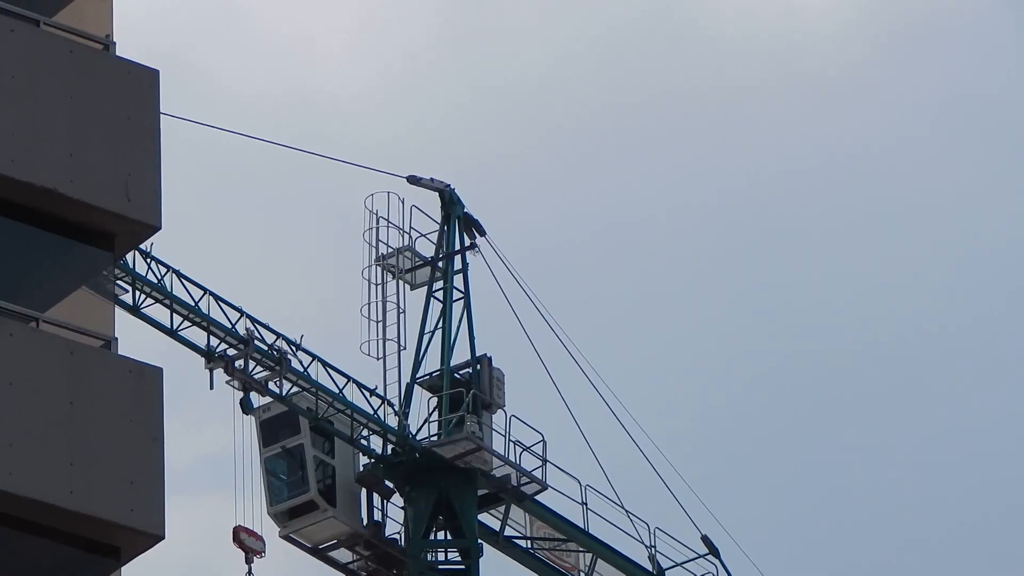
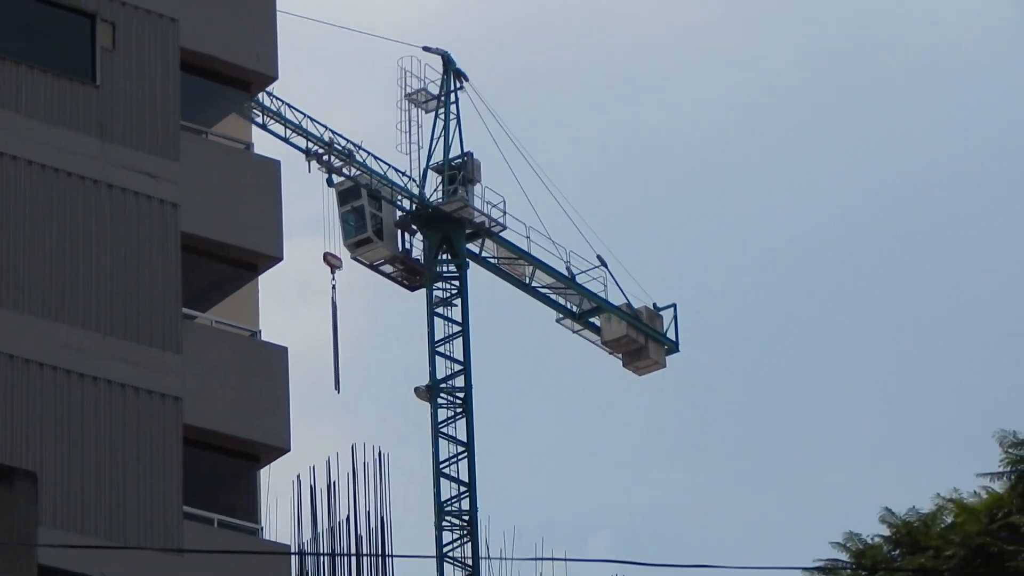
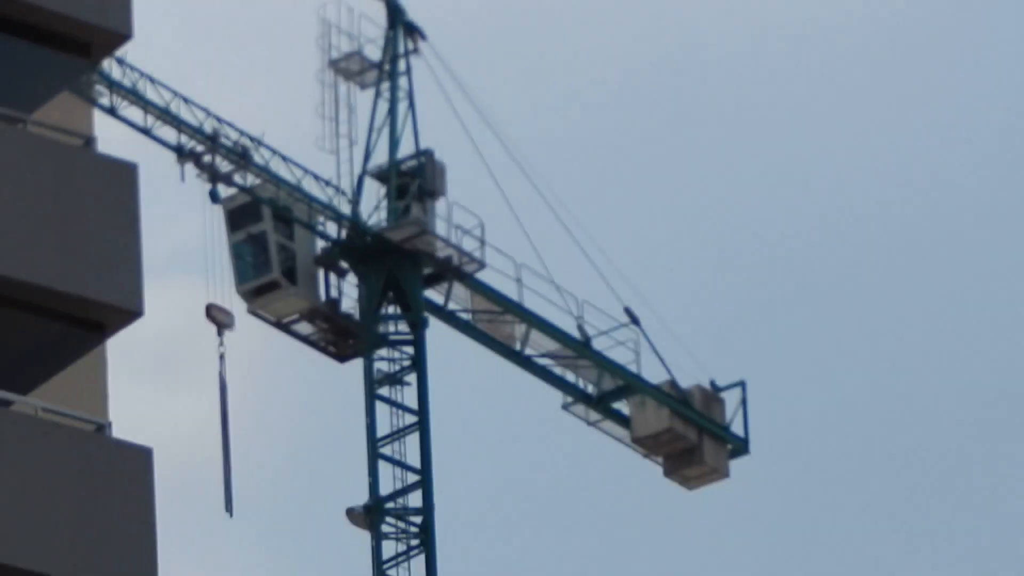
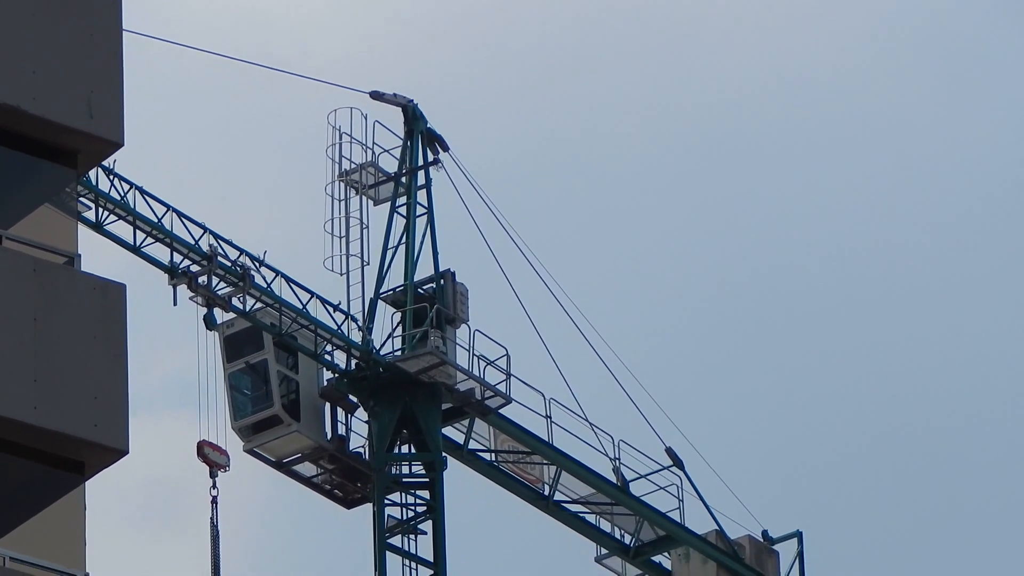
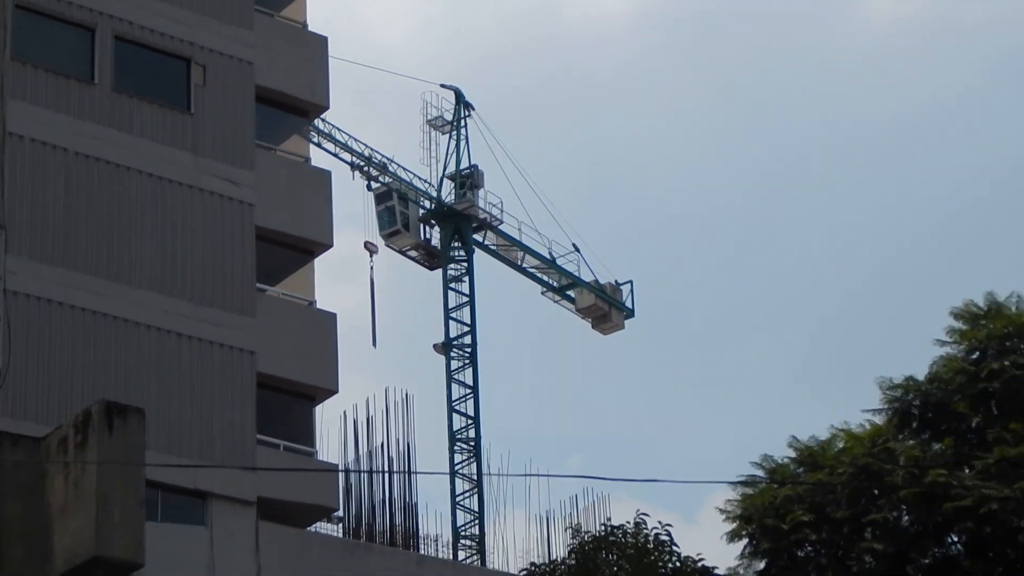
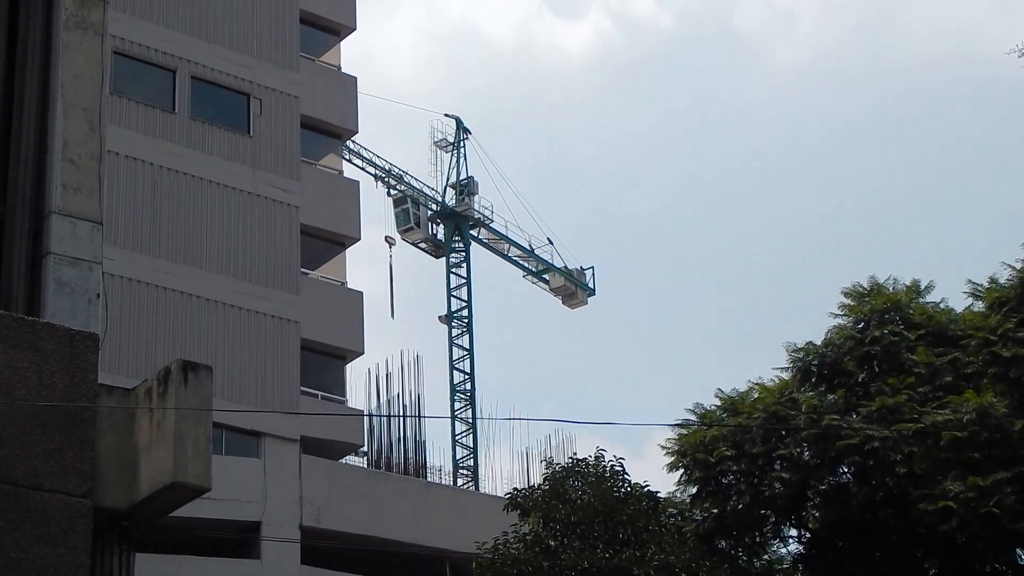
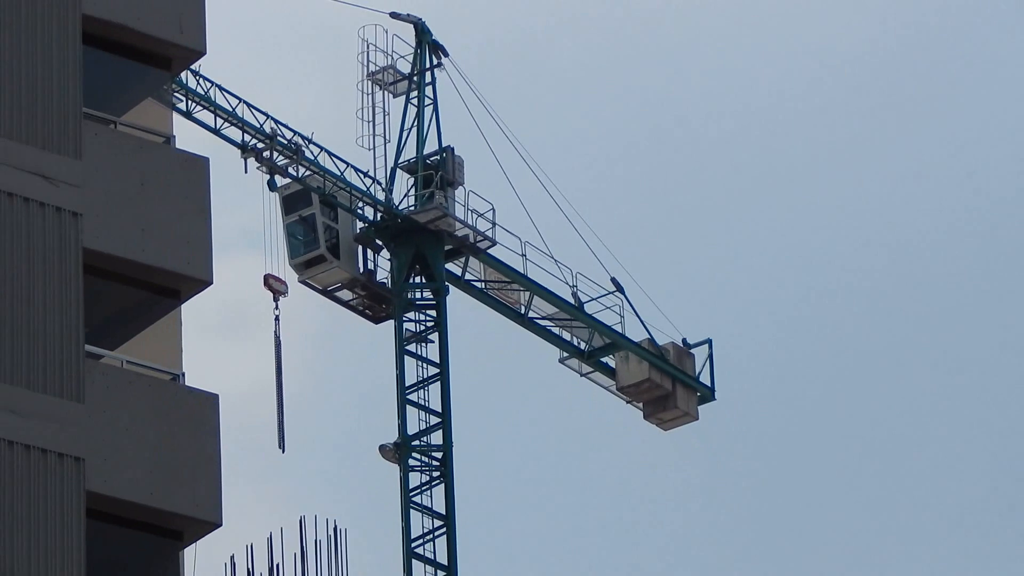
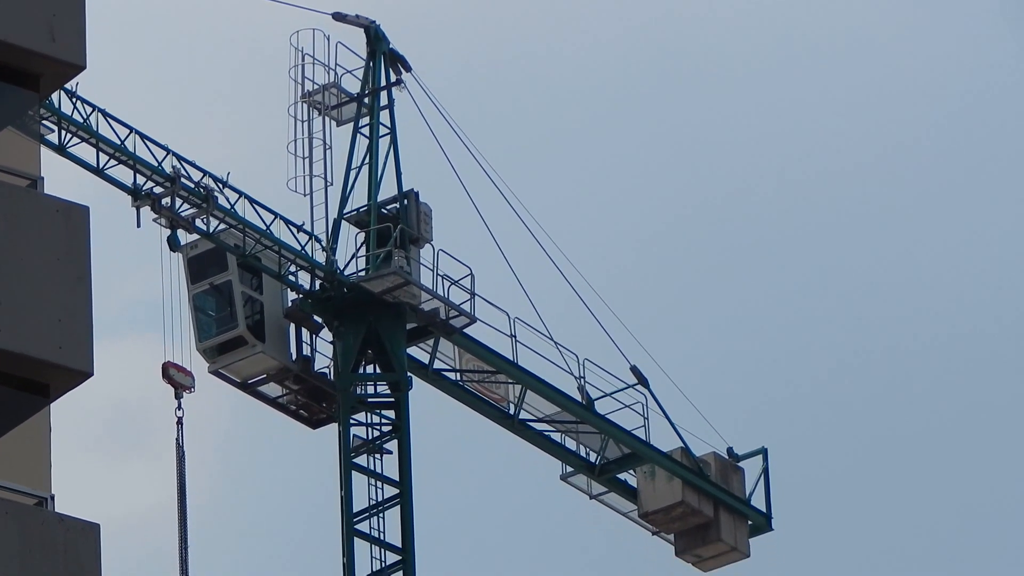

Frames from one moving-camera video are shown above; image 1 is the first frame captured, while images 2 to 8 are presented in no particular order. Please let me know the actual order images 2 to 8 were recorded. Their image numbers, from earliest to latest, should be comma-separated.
4, 8, 3, 7, 2, 5, 6
